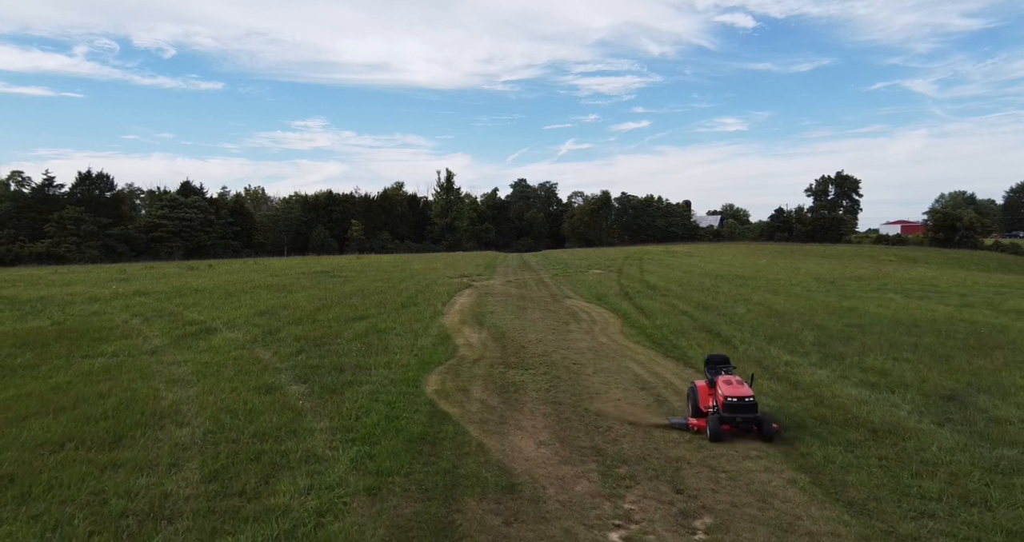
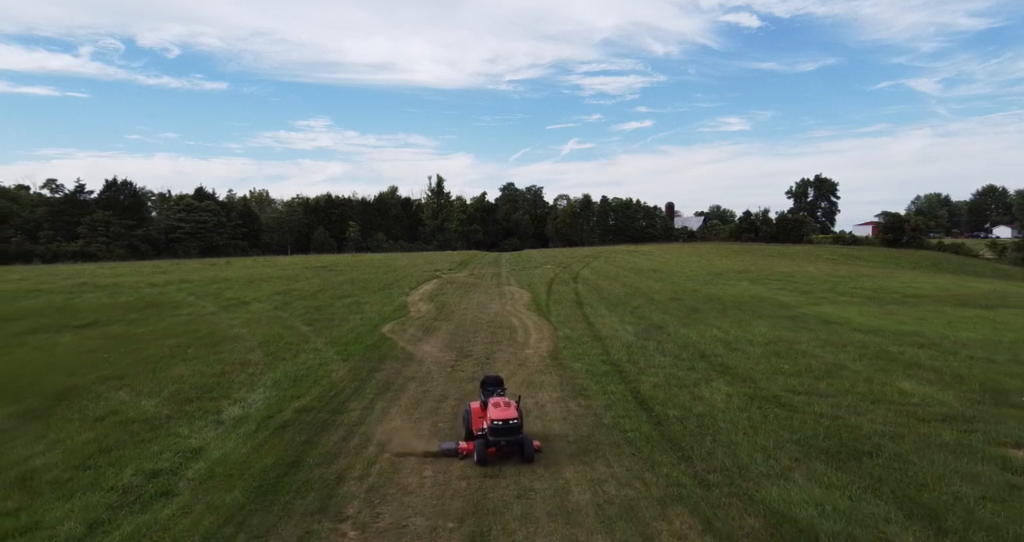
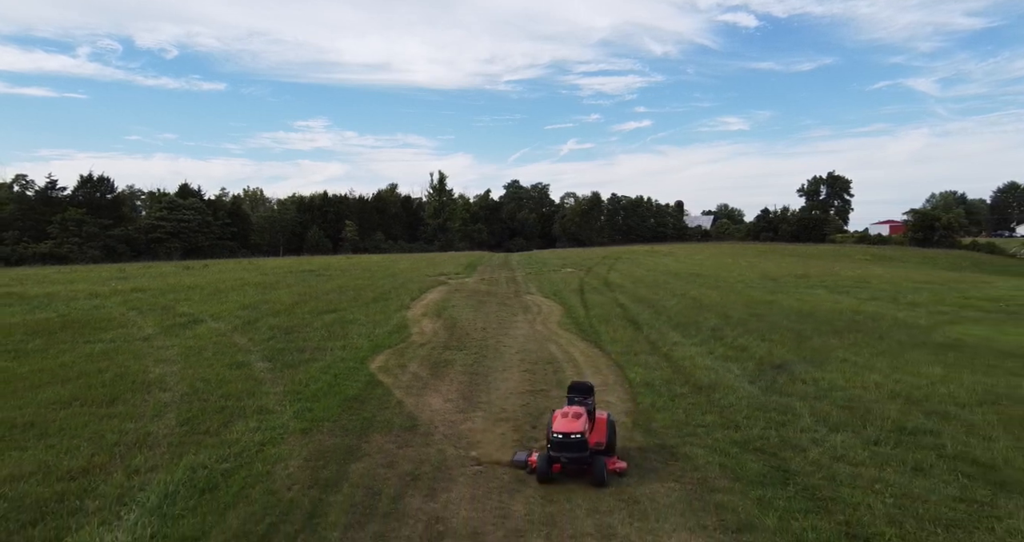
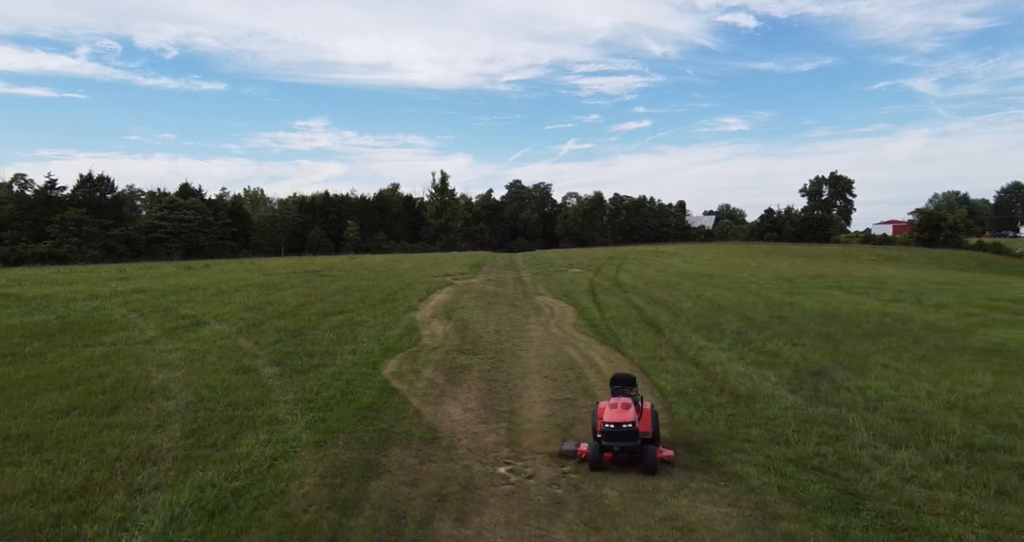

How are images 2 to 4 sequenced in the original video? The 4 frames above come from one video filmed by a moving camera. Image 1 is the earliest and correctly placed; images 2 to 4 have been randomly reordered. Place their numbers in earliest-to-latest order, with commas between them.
4, 3, 2
